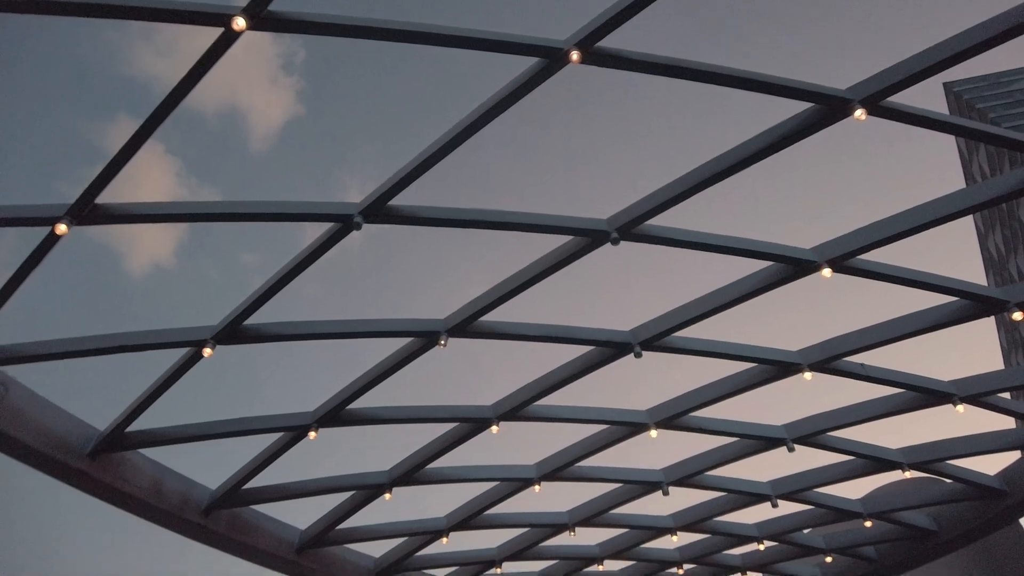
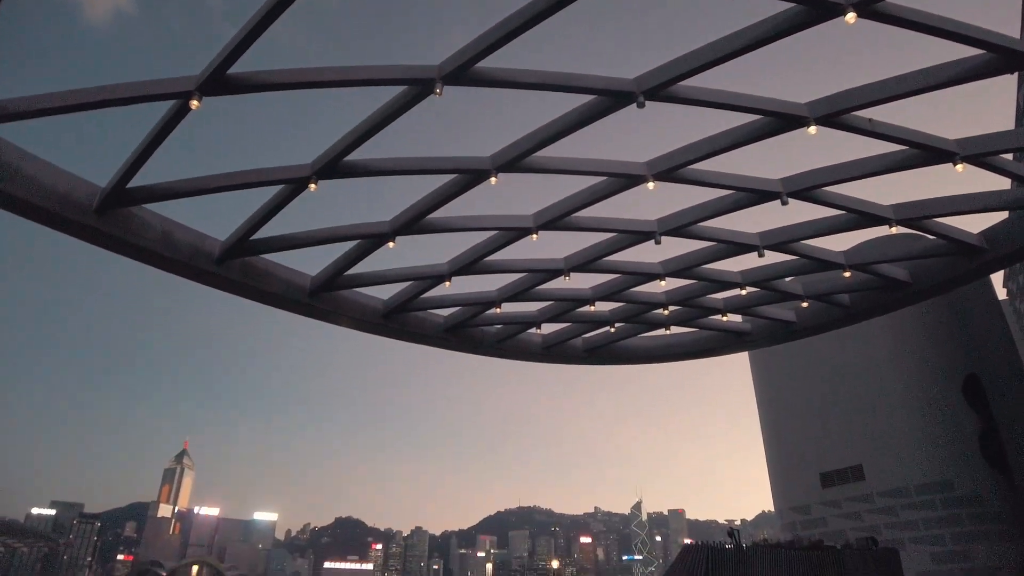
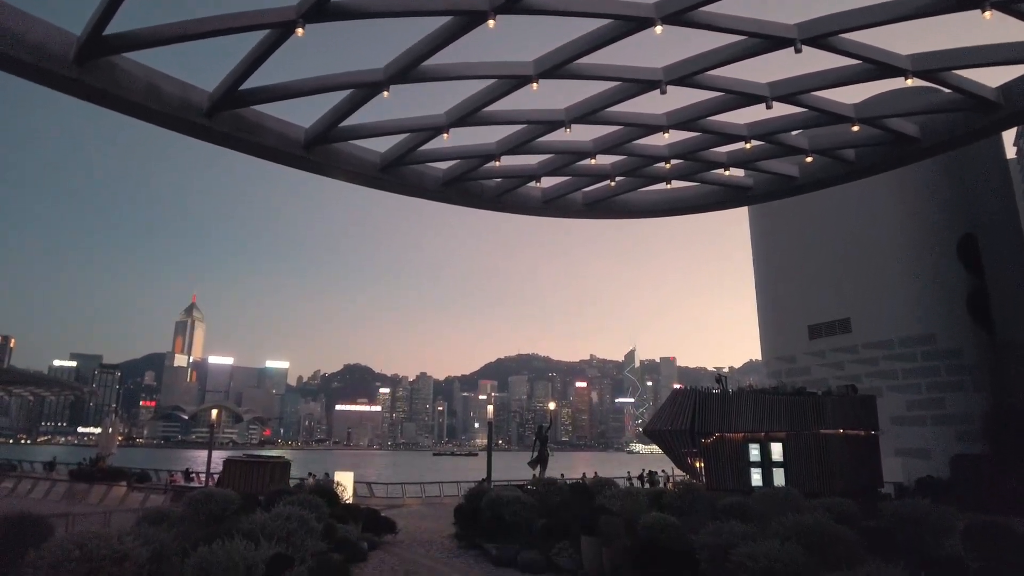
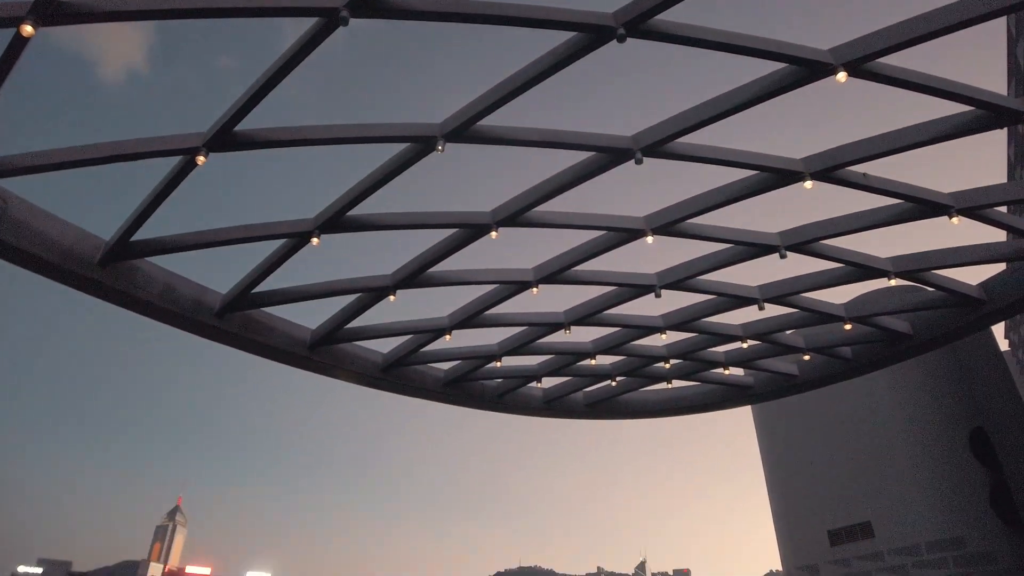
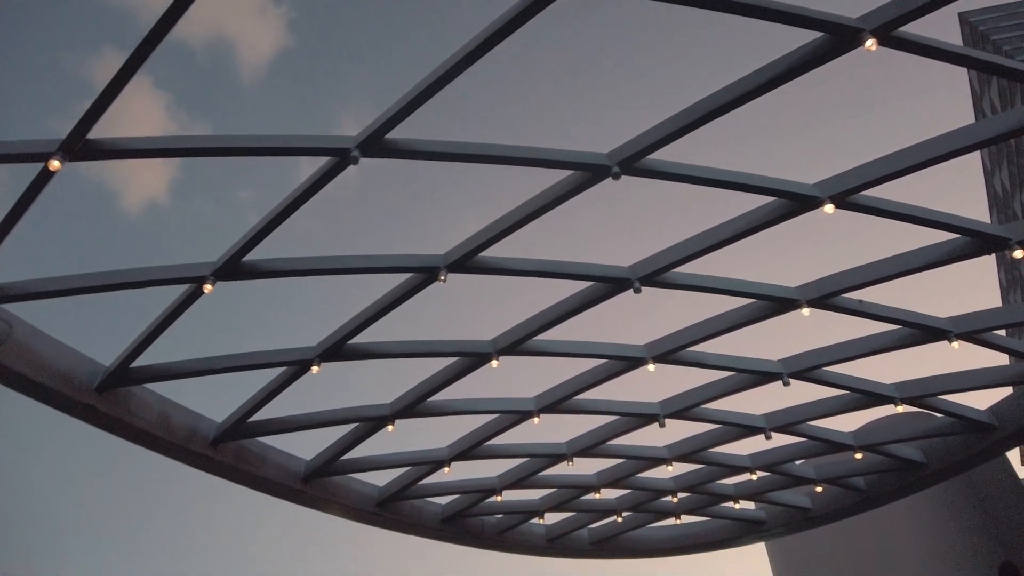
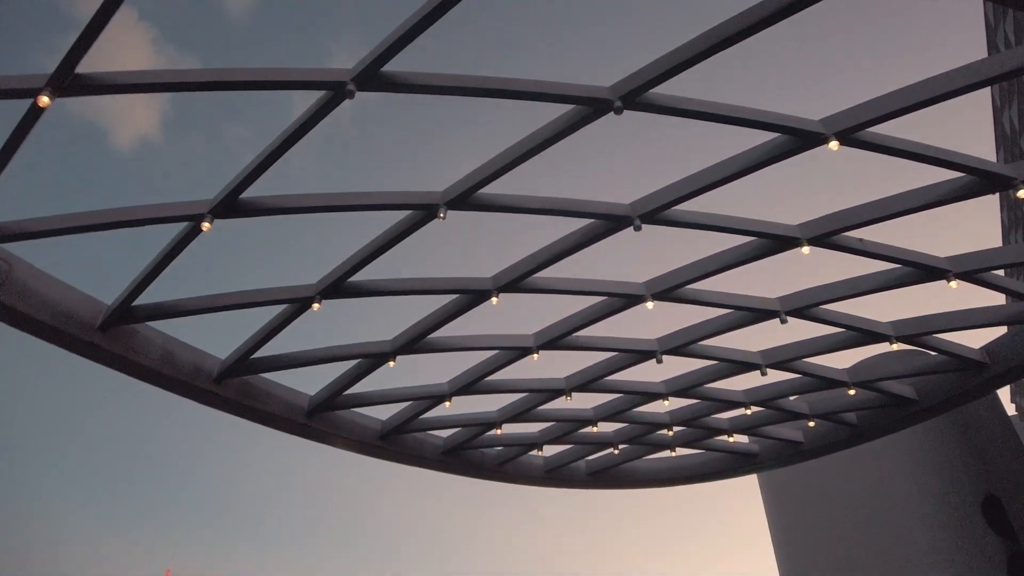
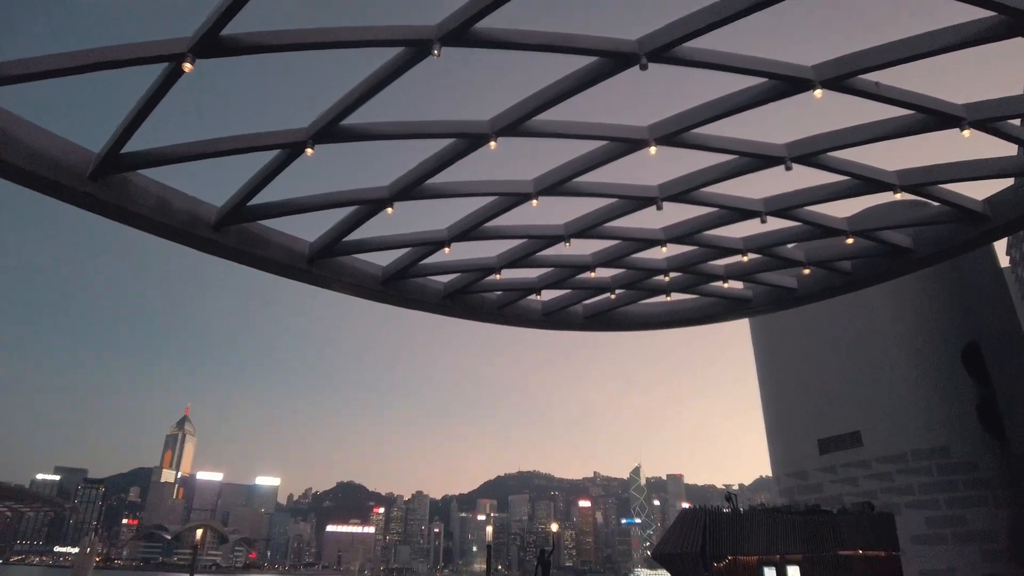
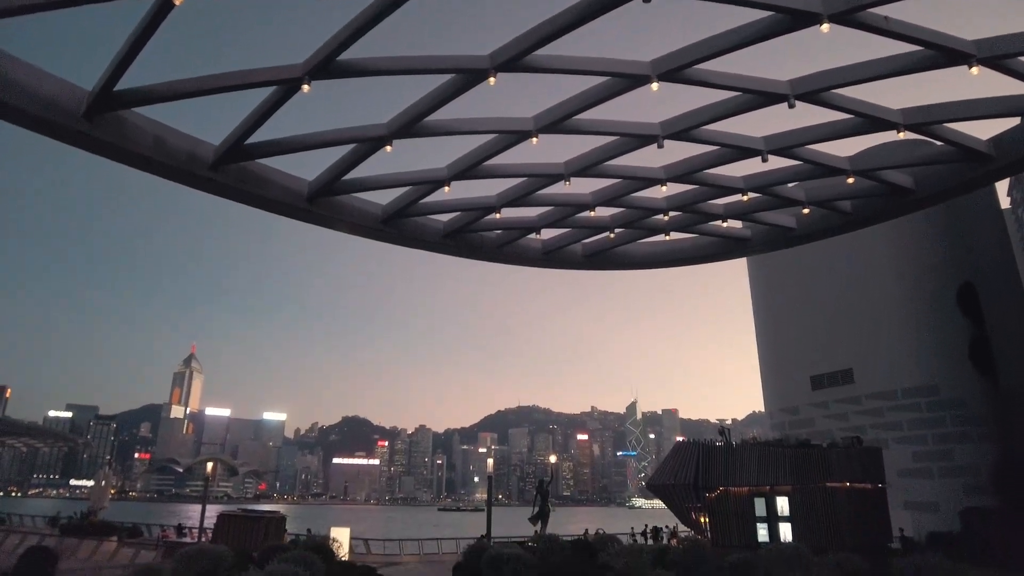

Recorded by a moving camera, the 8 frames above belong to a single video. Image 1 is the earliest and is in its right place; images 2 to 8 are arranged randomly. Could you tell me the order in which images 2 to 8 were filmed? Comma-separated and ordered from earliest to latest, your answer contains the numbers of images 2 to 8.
5, 6, 4, 2, 7, 8, 3
